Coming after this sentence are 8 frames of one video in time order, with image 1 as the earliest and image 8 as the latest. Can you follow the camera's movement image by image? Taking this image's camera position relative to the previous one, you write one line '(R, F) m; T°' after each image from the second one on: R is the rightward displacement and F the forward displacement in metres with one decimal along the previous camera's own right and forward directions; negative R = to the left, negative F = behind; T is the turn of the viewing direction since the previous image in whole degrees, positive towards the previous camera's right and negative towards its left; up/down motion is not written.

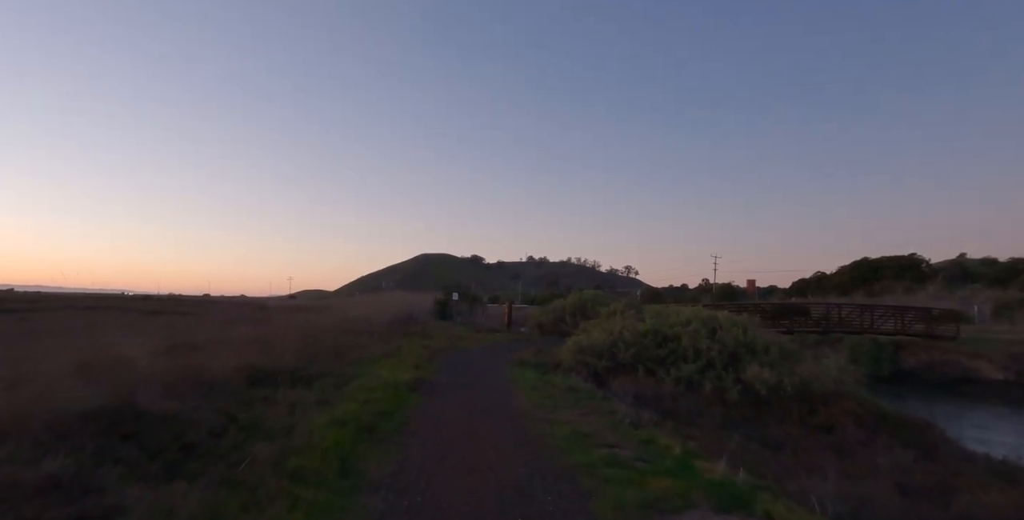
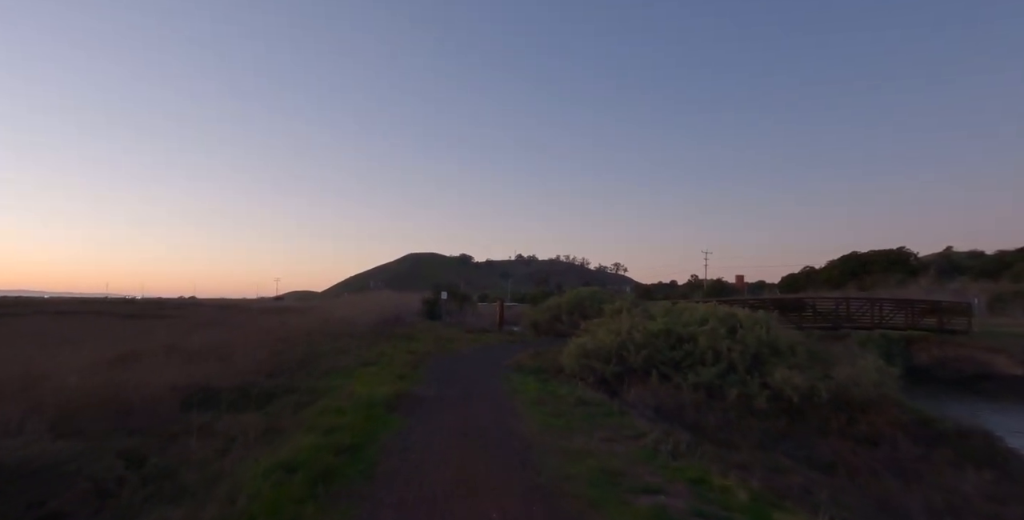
(-0.2, +2.3) m; +1°
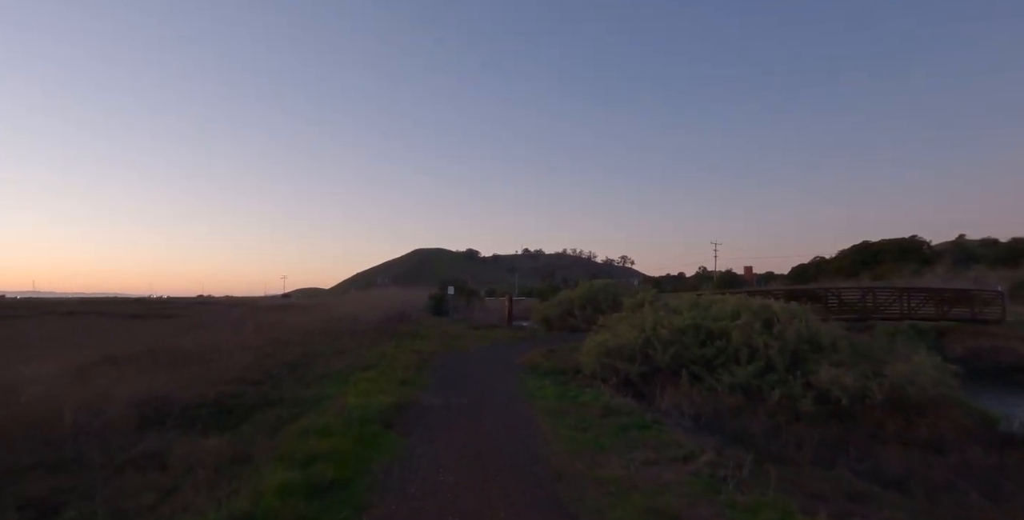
(-0.2, +1.7) m; -1°
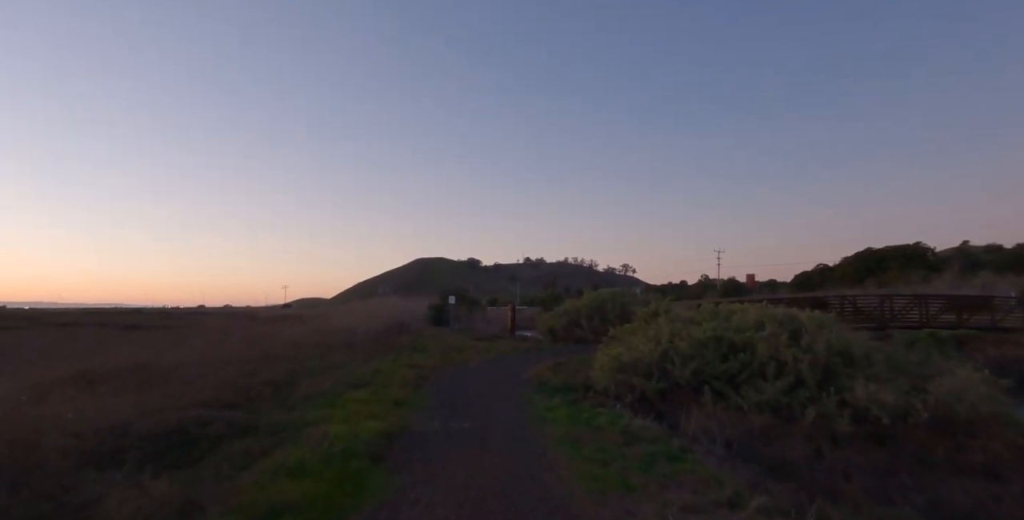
(-0.1, +1.3) m; 0°
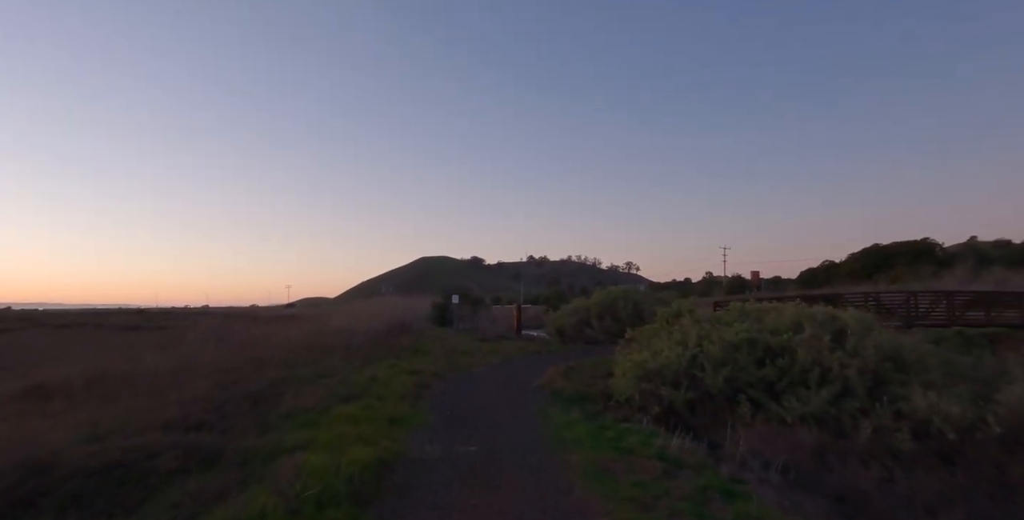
(-0.2, +1.6) m; 0°
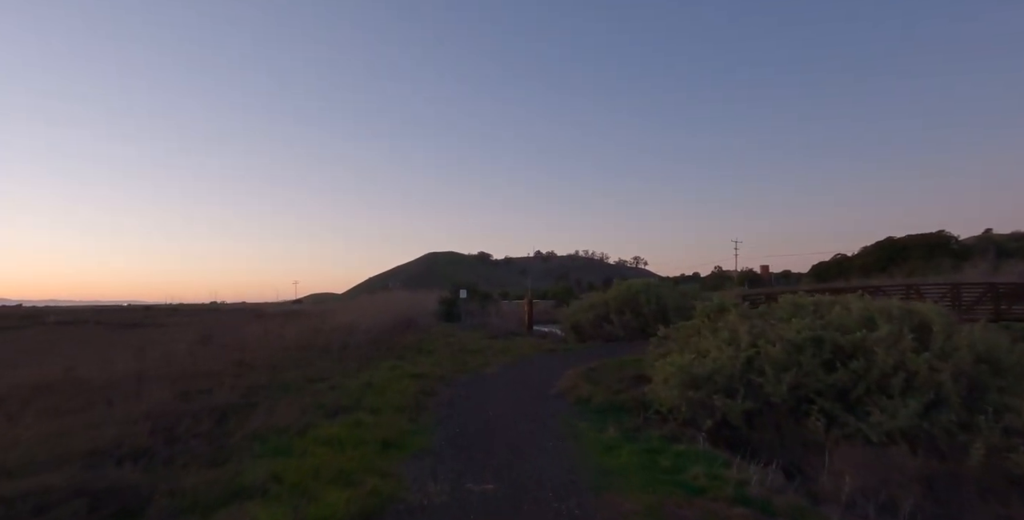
(-0.3, +2.2) m; -1°
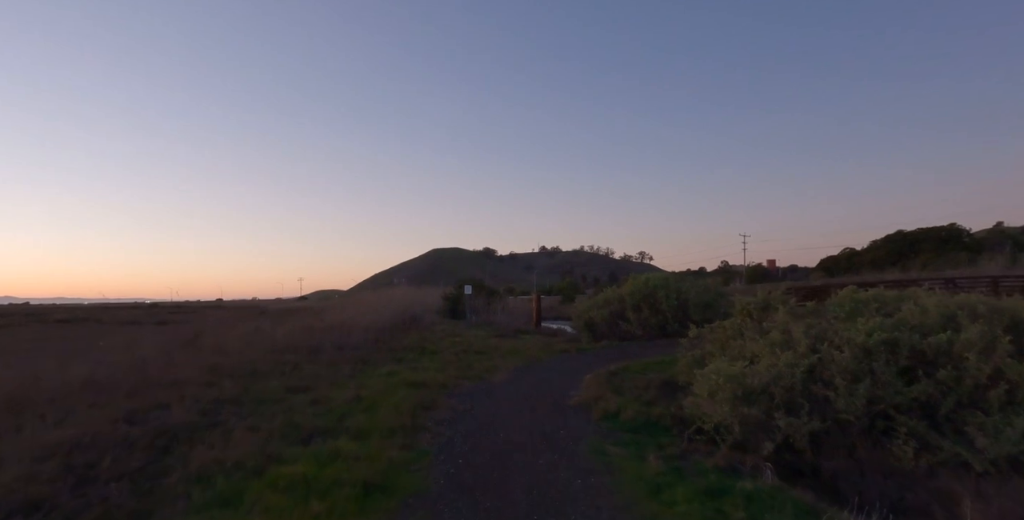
(-0.2, +1.9) m; -1°
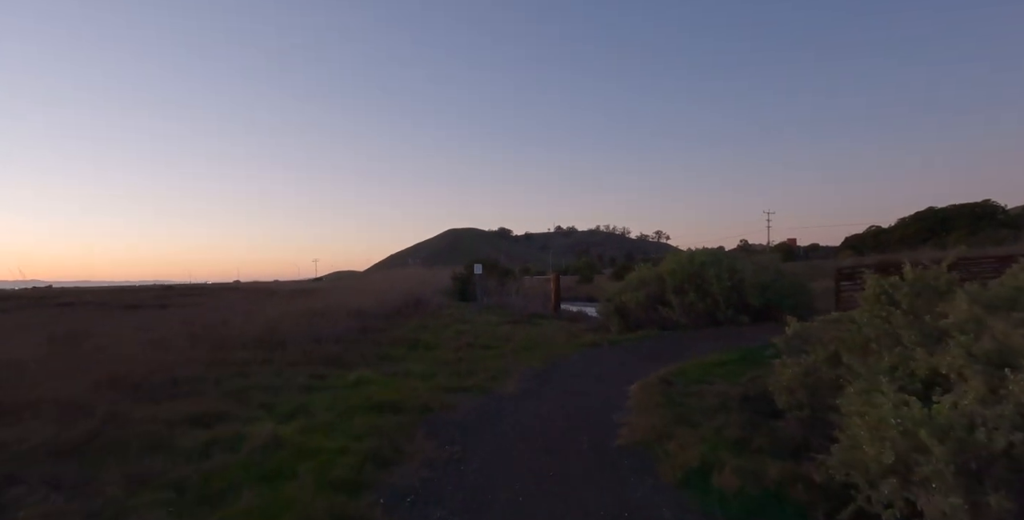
(0.0, +4.3) m; -2°
